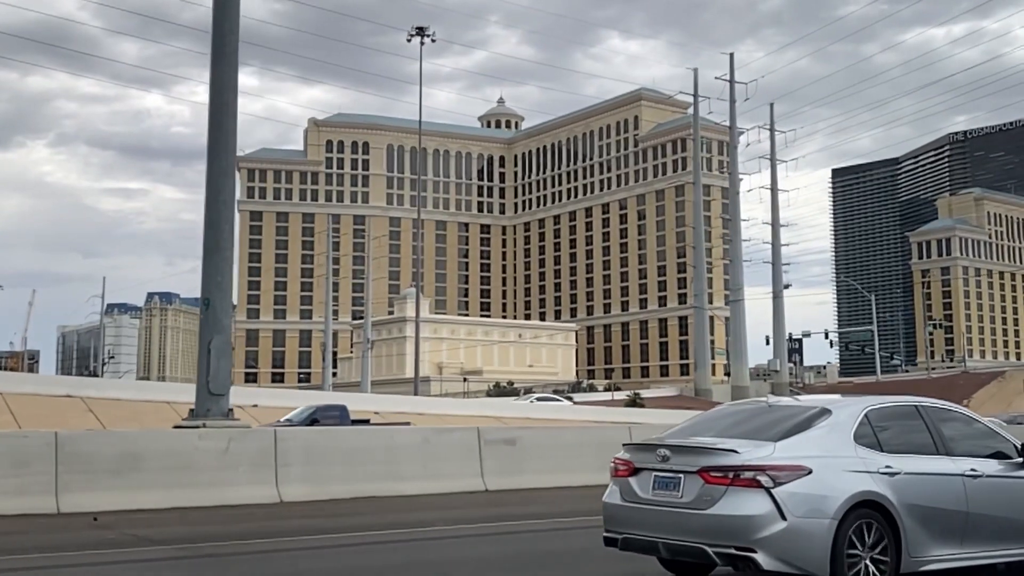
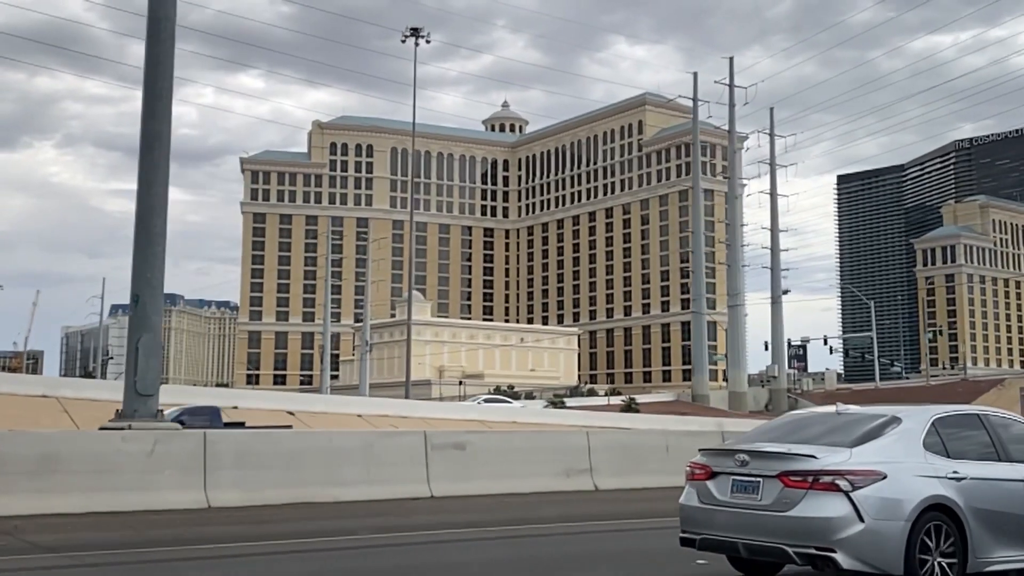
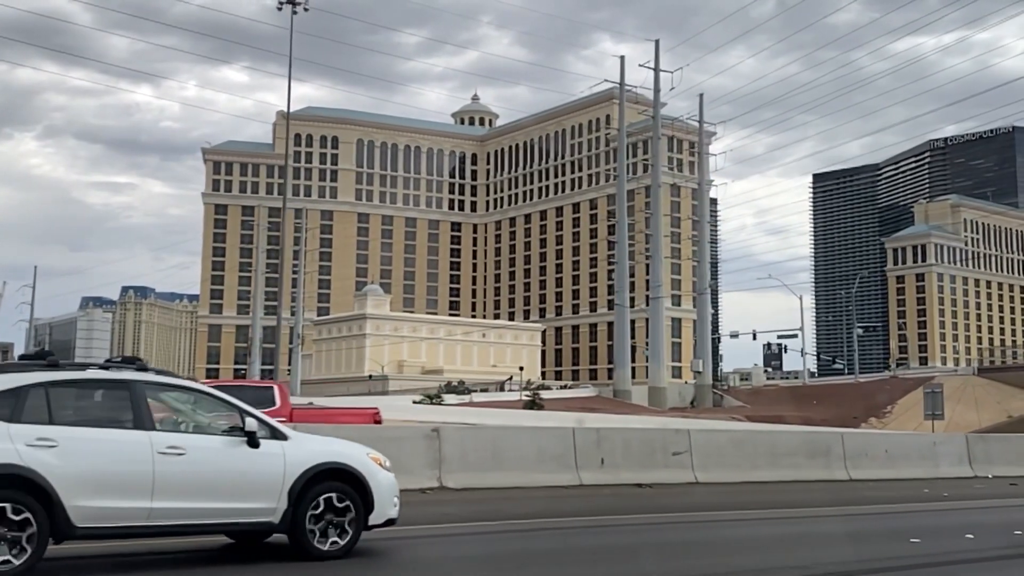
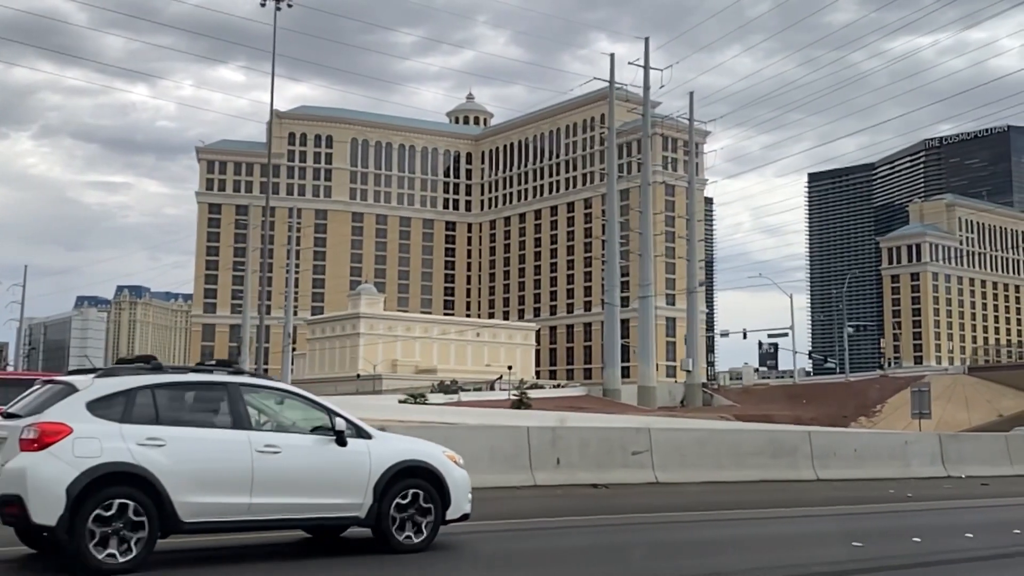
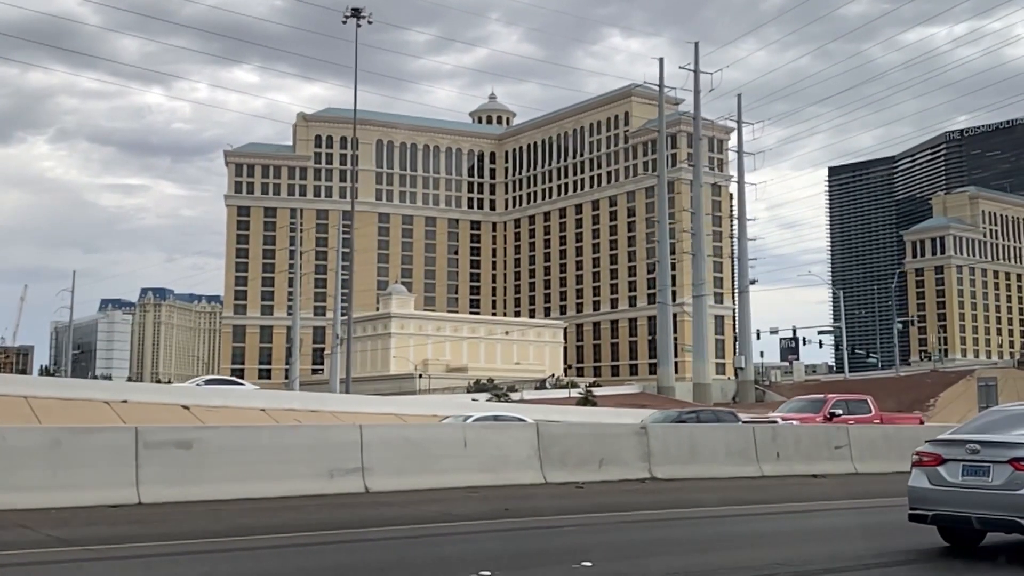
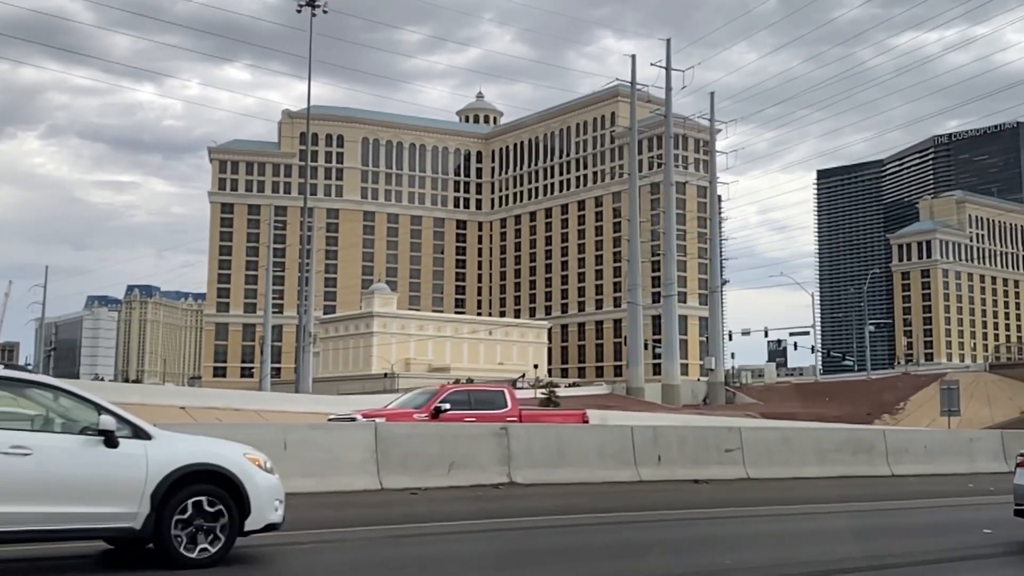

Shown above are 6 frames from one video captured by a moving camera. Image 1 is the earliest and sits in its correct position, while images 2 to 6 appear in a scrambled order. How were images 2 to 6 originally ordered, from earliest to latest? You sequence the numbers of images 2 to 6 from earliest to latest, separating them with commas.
2, 5, 6, 3, 4
